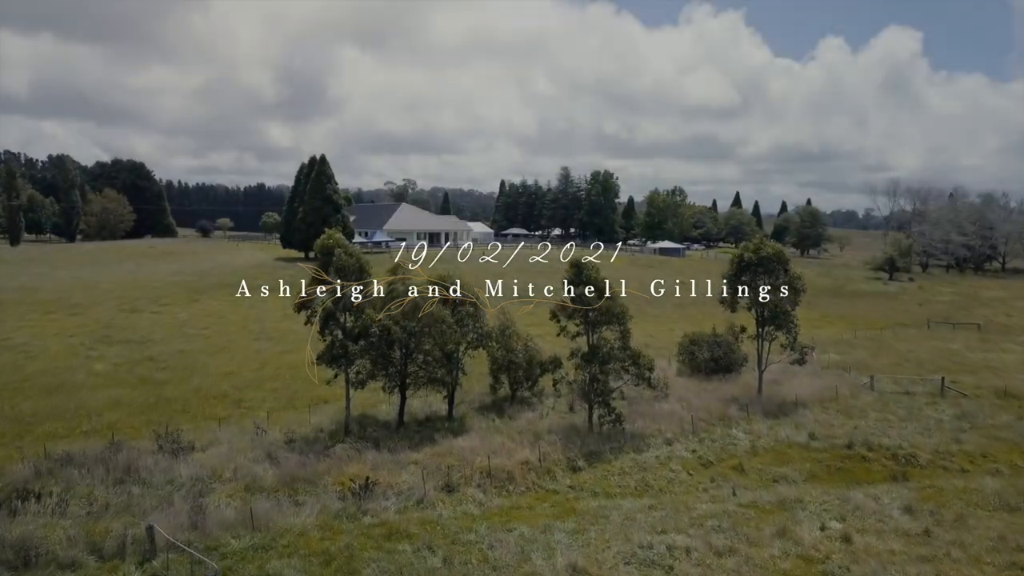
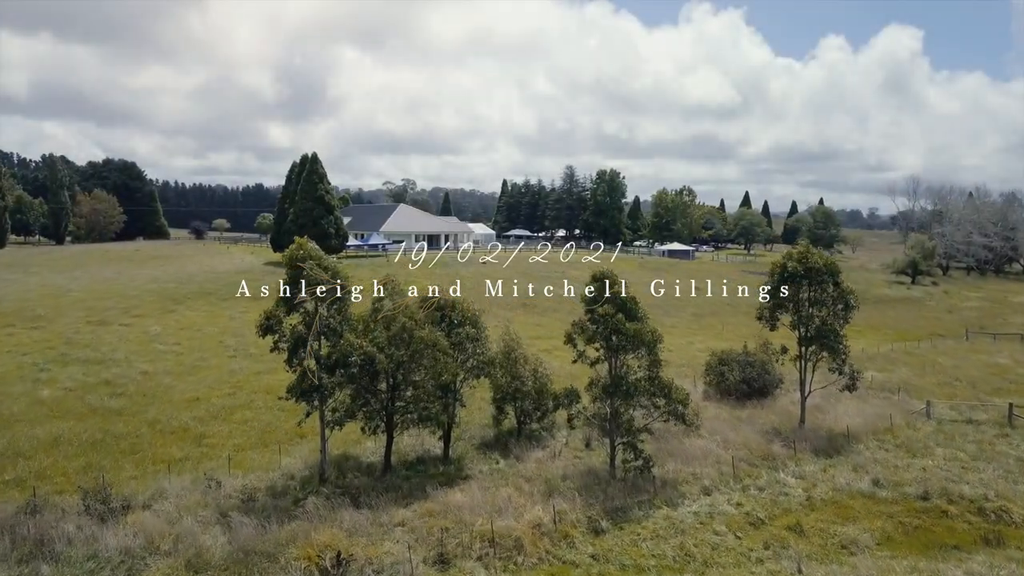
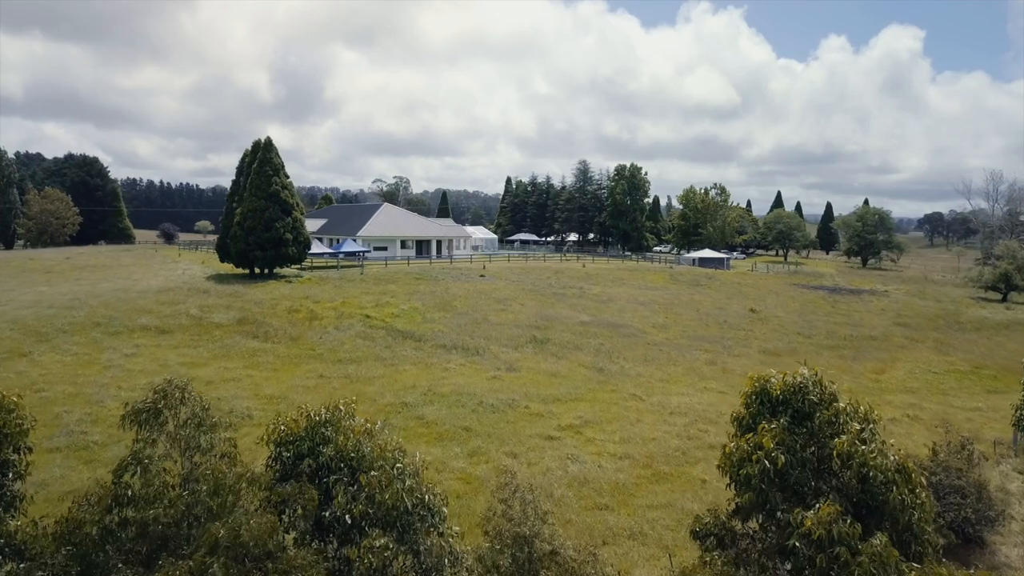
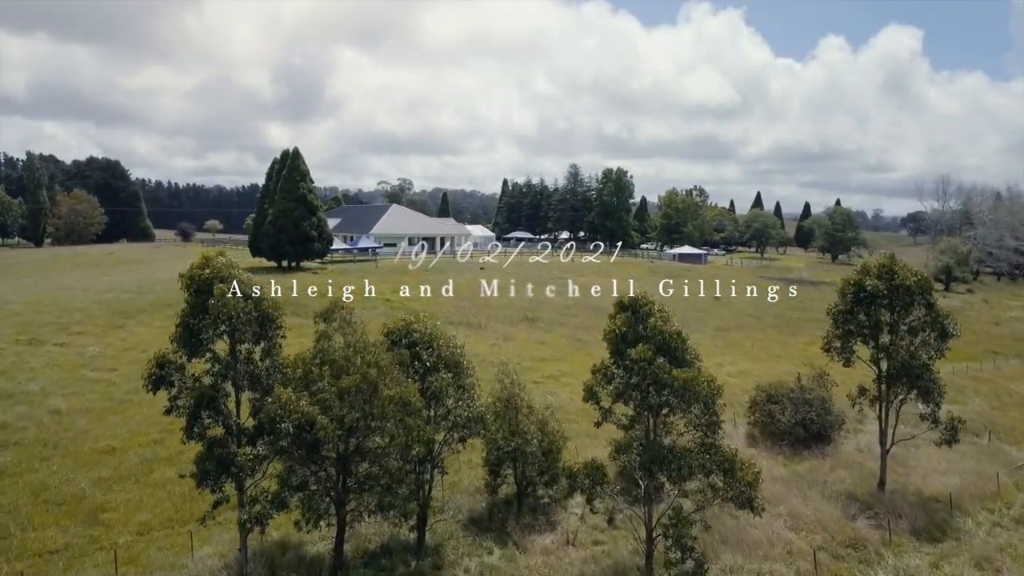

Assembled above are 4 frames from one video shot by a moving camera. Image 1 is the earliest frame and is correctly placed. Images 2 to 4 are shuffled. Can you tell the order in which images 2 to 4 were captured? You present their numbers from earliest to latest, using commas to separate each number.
2, 4, 3
